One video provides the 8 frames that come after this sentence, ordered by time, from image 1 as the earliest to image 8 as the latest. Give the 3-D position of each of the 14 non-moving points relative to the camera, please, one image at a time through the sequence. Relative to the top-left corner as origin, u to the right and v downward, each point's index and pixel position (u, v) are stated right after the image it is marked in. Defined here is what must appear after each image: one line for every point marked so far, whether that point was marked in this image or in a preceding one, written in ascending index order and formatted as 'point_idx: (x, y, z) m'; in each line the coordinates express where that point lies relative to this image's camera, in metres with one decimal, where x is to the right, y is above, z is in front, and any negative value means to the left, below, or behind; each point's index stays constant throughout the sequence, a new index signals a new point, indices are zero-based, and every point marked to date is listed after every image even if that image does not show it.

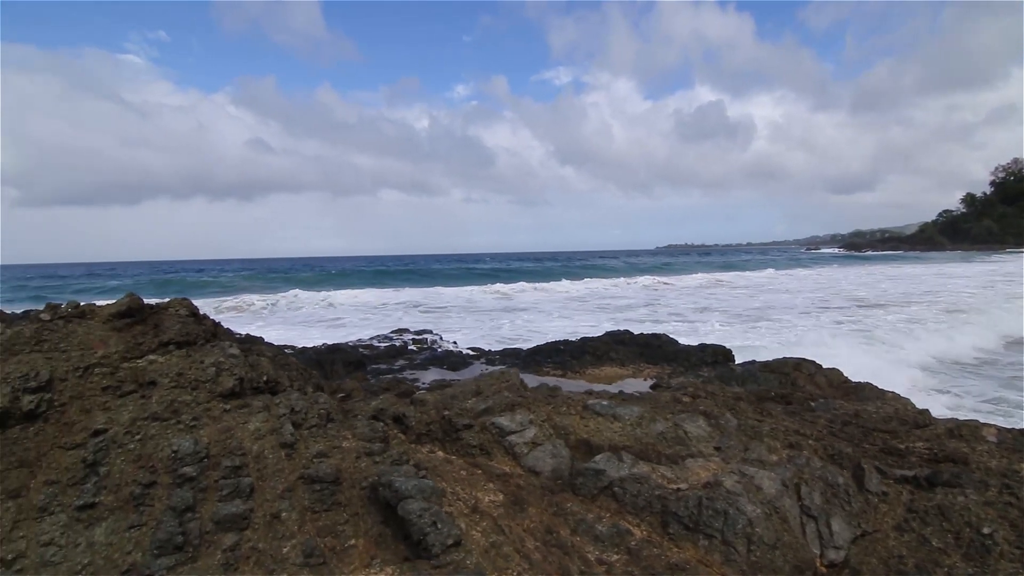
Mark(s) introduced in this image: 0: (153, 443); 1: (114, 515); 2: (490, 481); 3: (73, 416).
0: (-2.1, -0.9, +3.3) m
1: (-2.2, -1.2, +3.0) m
2: (-0.1, -1.1, +3.2) m
3: (-2.8, -0.8, +3.6) m
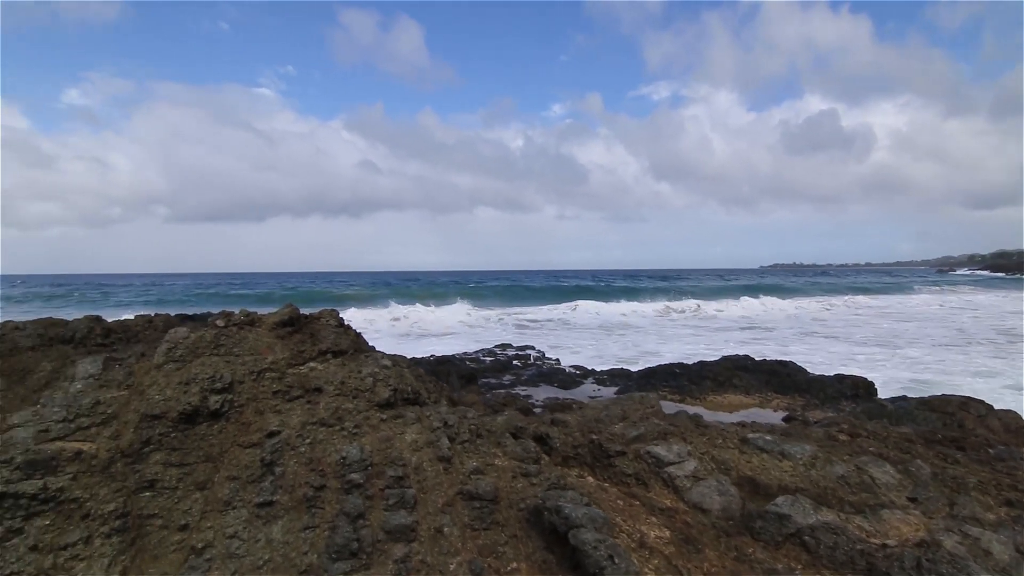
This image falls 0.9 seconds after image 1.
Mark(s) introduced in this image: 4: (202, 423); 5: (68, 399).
0: (-1.2, -1.0, +3.5) m
1: (-1.3, -1.3, +3.2) m
2: (+0.8, -1.2, +3.0) m
3: (-1.8, -0.9, +3.9) m
4: (-2.1, -0.9, +3.8) m
5: (-3.1, -0.8, +3.9) m
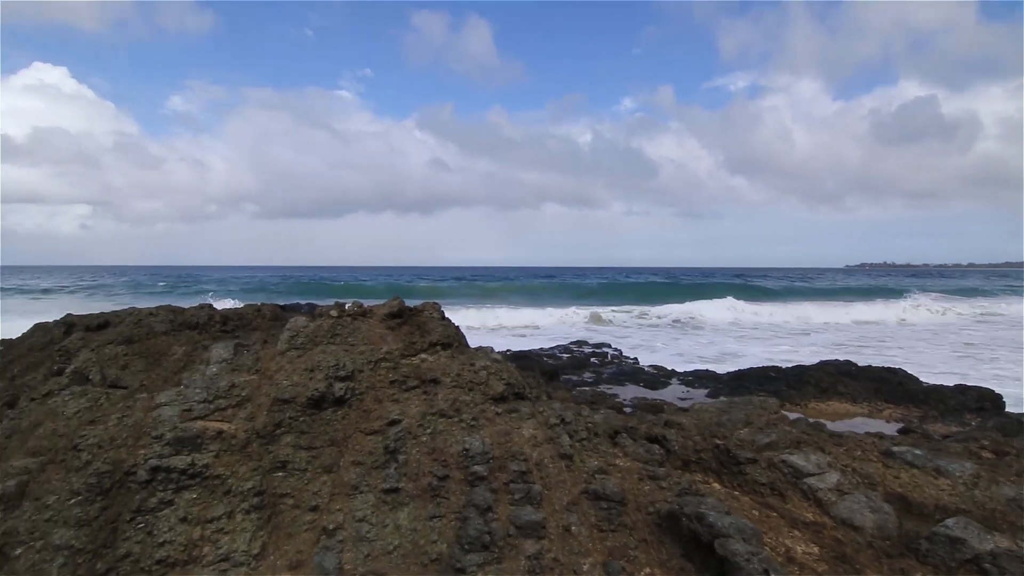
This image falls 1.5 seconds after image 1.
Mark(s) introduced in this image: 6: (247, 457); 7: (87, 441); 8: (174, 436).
0: (-0.4, -1.0, +3.5) m
1: (-0.6, -1.3, +3.3) m
2: (+1.4, -1.2, +2.8) m
3: (-1.0, -0.8, +4.0) m
4: (-1.3, -0.9, +3.9) m
5: (-2.3, -0.7, +4.1) m
6: (-1.7, -1.1, +3.6) m
7: (-2.9, -1.0, +3.7) m
8: (-2.2, -1.0, +3.6) m
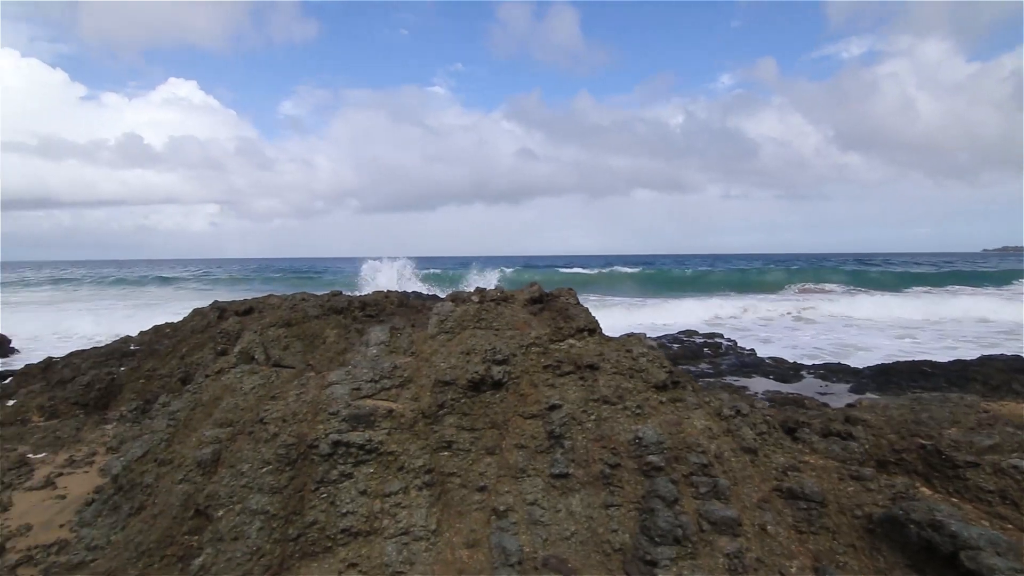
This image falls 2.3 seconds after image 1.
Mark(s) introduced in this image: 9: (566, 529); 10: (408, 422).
0: (+0.6, -0.9, +3.4) m
1: (+0.4, -1.2, +3.2) m
2: (+2.3, -1.1, +2.4) m
3: (+0.1, -0.7, +4.0) m
4: (-0.2, -0.7, +4.0) m
5: (-1.1, -0.6, +4.3) m
6: (-0.7, -1.0, +3.8) m
7: (-1.8, -0.9, +4.1) m
8: (-1.1, -0.9, +3.8) m
9: (+0.3, -1.3, +3.1) m
10: (-0.7, -0.9, +3.8) m
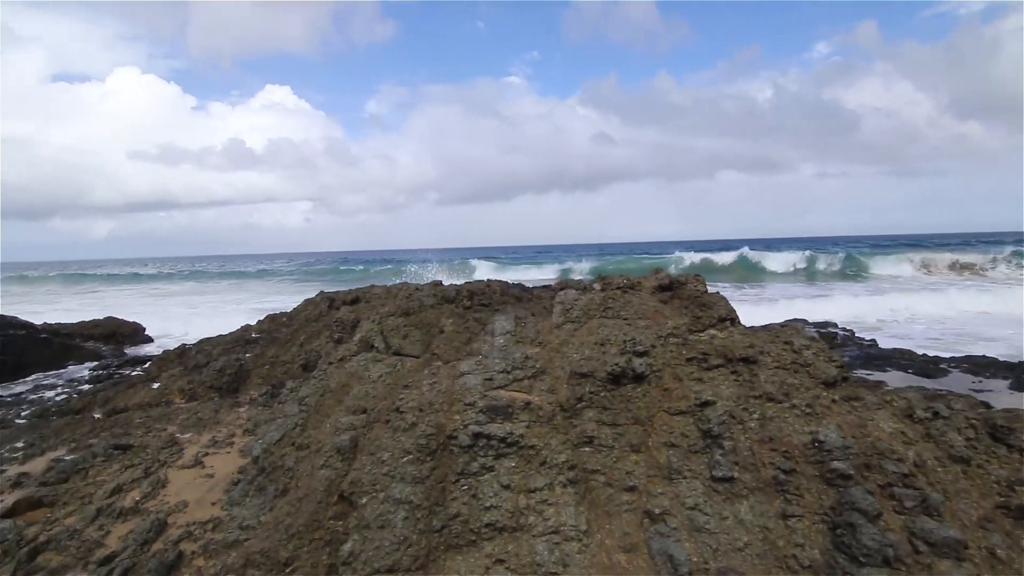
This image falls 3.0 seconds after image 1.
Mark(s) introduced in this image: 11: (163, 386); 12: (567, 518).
0: (+1.5, -0.8, +3.1) m
1: (+1.3, -1.1, +2.9) m
2: (+3.0, -1.0, +1.9) m
3: (+1.1, -0.6, +3.7) m
4: (+0.8, -0.7, +3.7) m
5: (-0.1, -0.5, +4.2) m
6: (+0.3, -0.9, +3.6) m
7: (-0.8, -0.8, +4.1) m
8: (-0.2, -0.8, +3.7) m
9: (+1.1, -1.3, +2.8) m
10: (+0.2, -0.8, +3.7) m
11: (-5.6, -1.6, +9.0) m
12: (+0.3, -1.3, +3.2) m
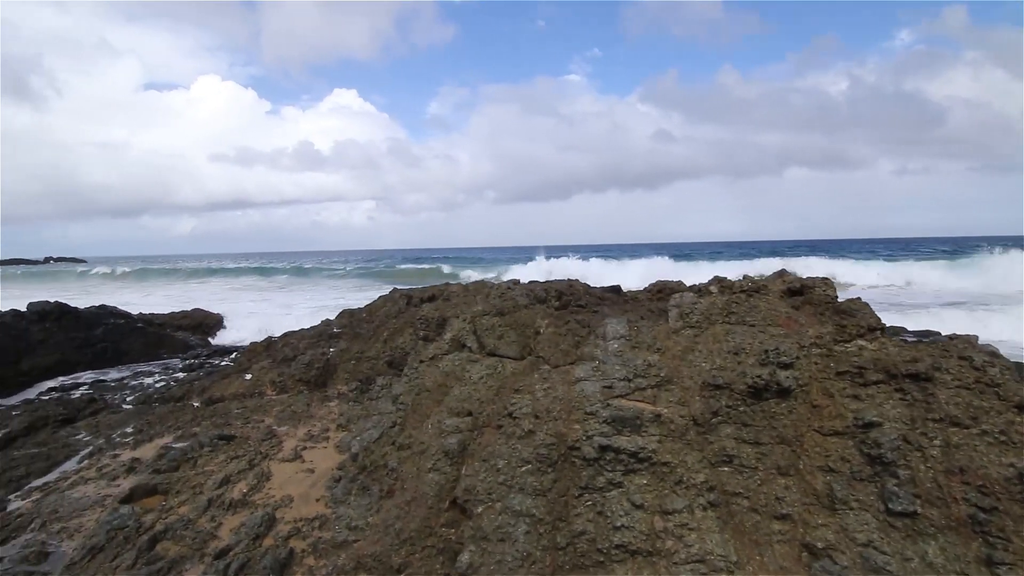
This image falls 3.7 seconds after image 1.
0: (+2.2, -0.8, +2.7) m
1: (+2.0, -1.1, +2.5) m
2: (+3.6, -1.1, +1.3) m
3: (+1.8, -0.7, +3.3) m
4: (+1.6, -0.7, +3.4) m
5: (+0.8, -0.5, +4.0) m
6: (+1.1, -0.9, +3.3) m
7: (+0.1, -0.8, +3.9) m
8: (+0.6, -0.8, +3.5) m
9: (+1.8, -1.3, +2.4) m
10: (+1.0, -0.9, +3.4) m
11: (-4.3, -1.5, +9.3) m
12: (+1.0, -1.3, +2.9) m
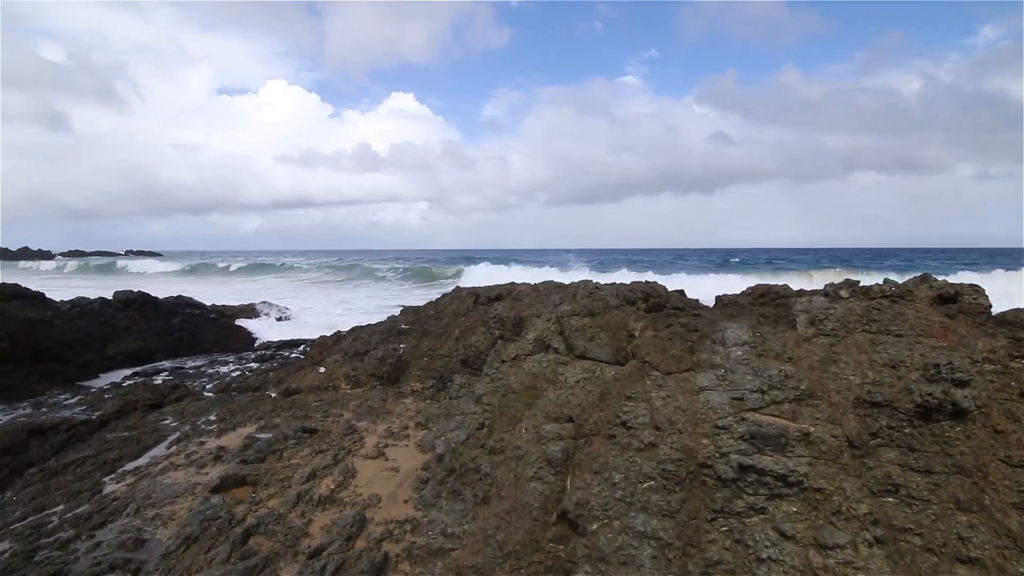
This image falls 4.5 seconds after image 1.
0: (+2.8, -0.8, +2.2) m
1: (+2.6, -1.1, +2.0) m
2: (+4.1, -1.2, +0.6) m
3: (+2.5, -0.7, +2.8) m
4: (+2.3, -0.7, +2.9) m
5: (+1.5, -0.5, +3.6) m
6: (+1.7, -0.9, +2.9) m
7: (+0.8, -0.8, +3.5) m
8: (+1.3, -0.8, +3.1) m
9: (+2.4, -1.3, +1.9) m
10: (+1.7, -0.9, +2.9) m
11: (-3.1, -1.4, +9.3) m
12: (+1.7, -1.3, +2.5) m
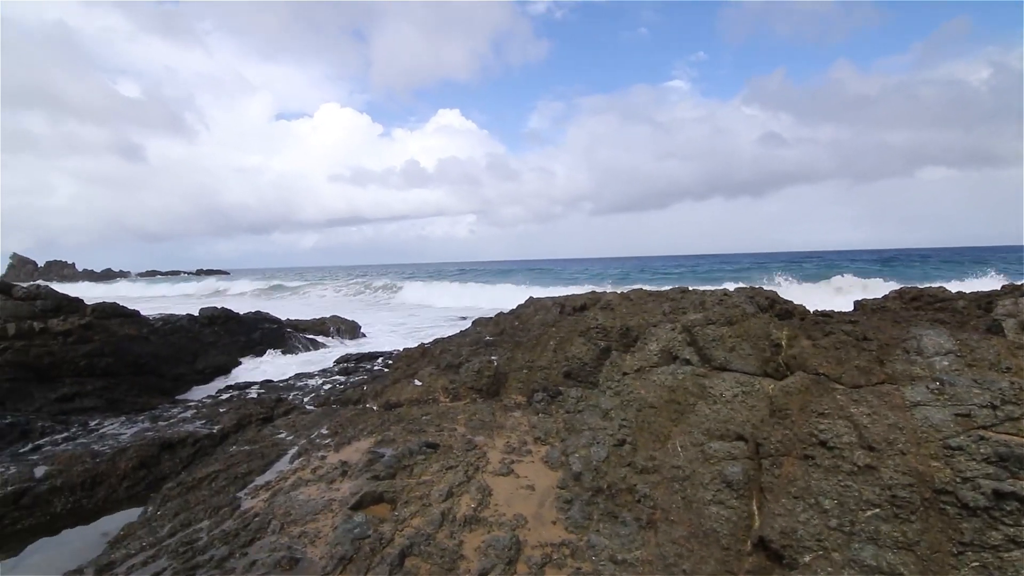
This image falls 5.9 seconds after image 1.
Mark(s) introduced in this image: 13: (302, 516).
0: (+3.8, -0.8, +1.6) m
1: (+3.5, -1.1, +1.5) m
2: (+4.9, -1.1, 0.0) m
3: (+3.5, -0.7, +2.3) m
4: (+3.3, -0.7, +2.5) m
5: (+2.6, -0.5, +3.2) m
6: (+2.8, -0.9, +2.5) m
7: (+1.9, -0.9, +3.2) m
8: (+2.4, -0.8, +2.7) m
9: (+3.3, -1.3, +1.4) m
10: (+2.7, -0.9, +2.5) m
11: (-1.4, -1.6, +9.3) m
12: (+2.7, -1.3, +2.1) m
13: (-1.8, -2.0, +4.9) m
